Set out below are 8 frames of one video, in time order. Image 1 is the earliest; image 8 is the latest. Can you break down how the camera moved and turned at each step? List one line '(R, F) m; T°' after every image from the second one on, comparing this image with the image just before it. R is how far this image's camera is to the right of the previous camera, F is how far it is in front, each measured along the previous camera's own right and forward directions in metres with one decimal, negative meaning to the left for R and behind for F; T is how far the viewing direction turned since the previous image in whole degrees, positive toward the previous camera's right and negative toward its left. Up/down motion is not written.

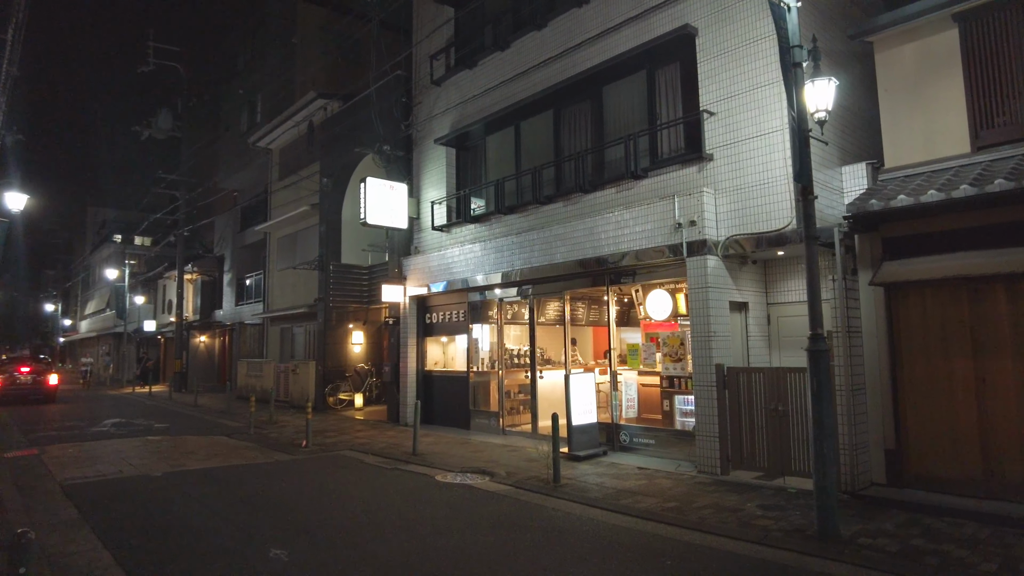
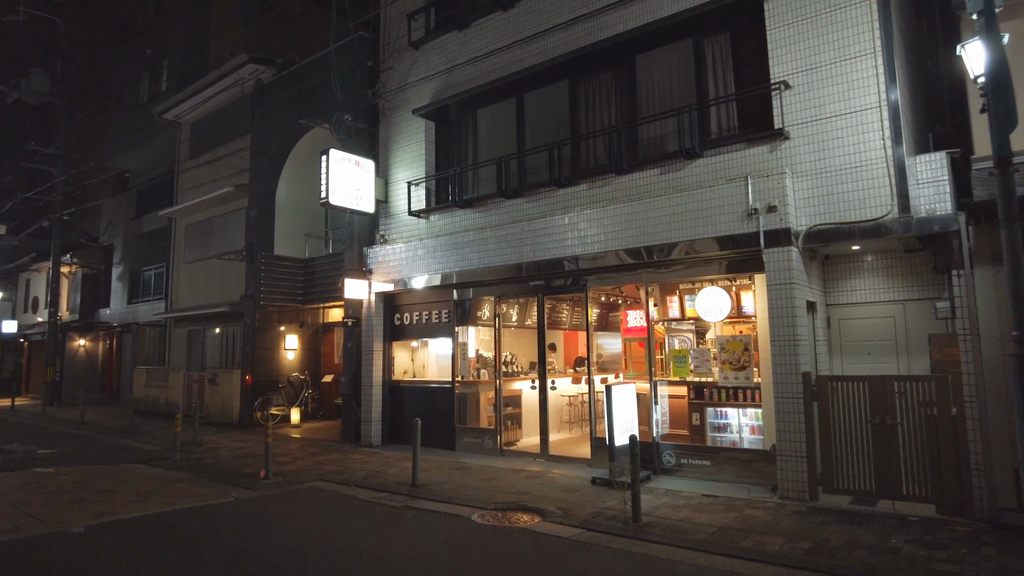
(-2.0, +2.0) m; +10°
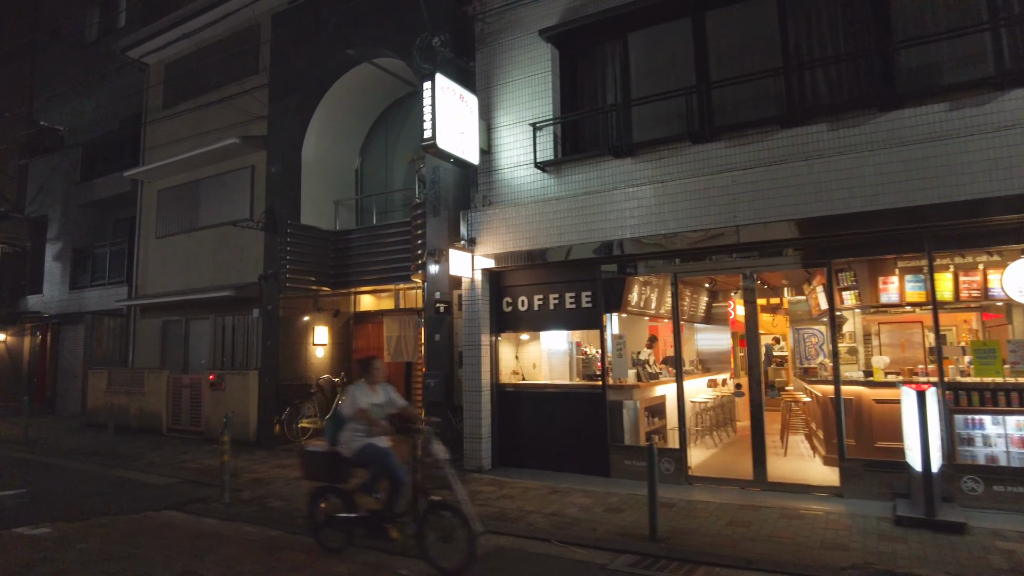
(-3.7, +3.1) m; +8°
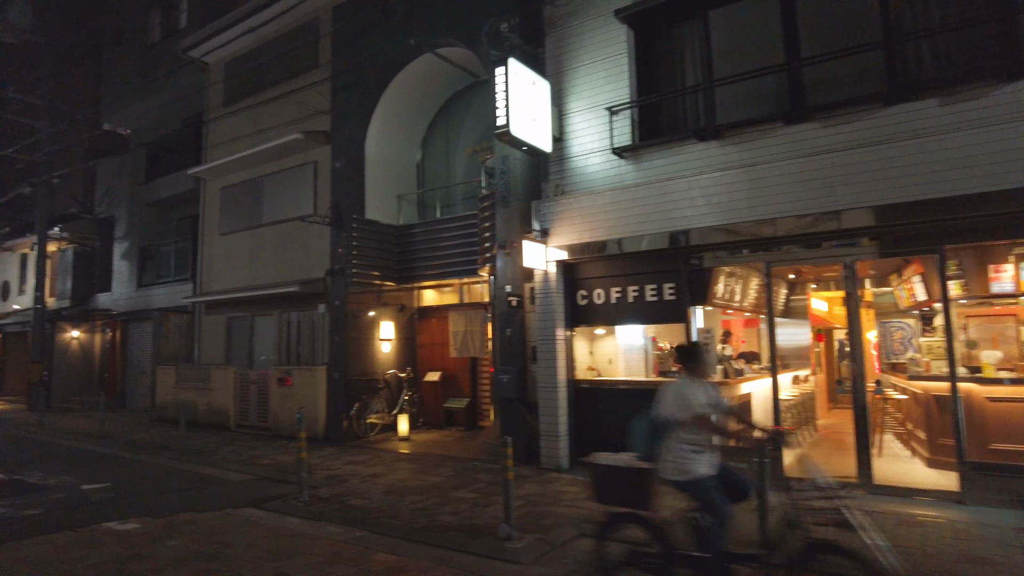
(-0.5, +0.3) m; -4°
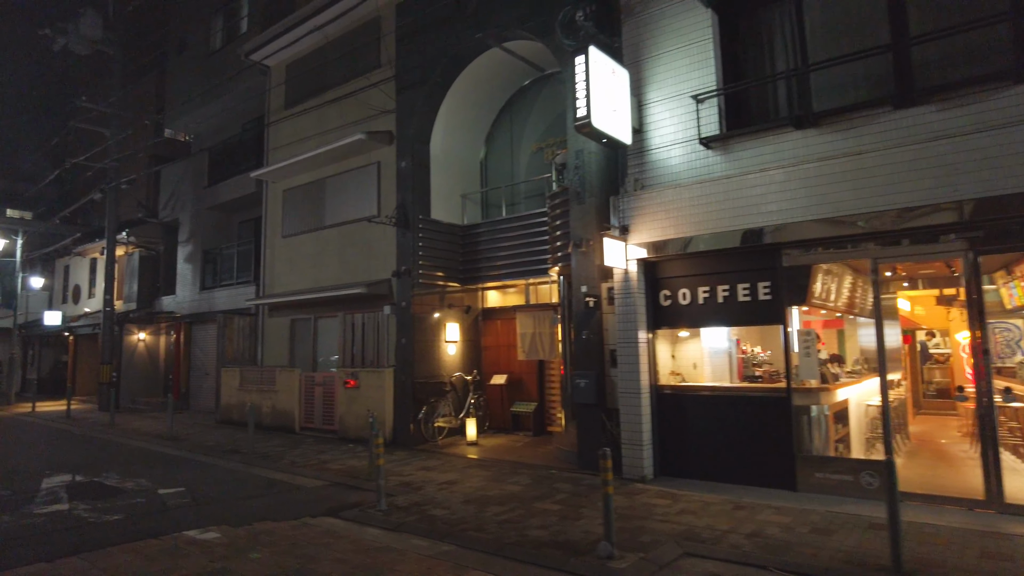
(-0.5, +0.4) m; -4°
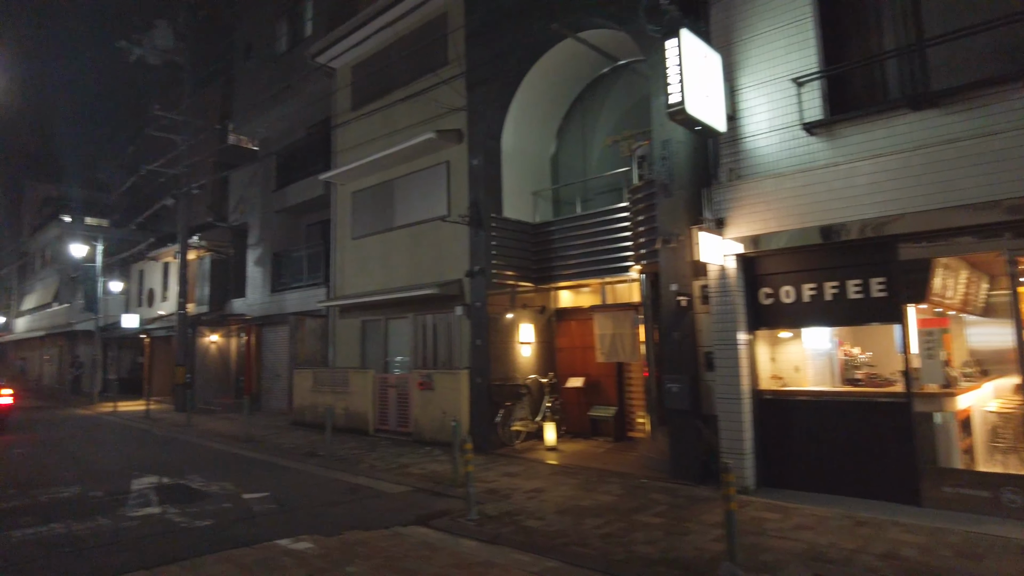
(-0.5, +0.4) m; -4°
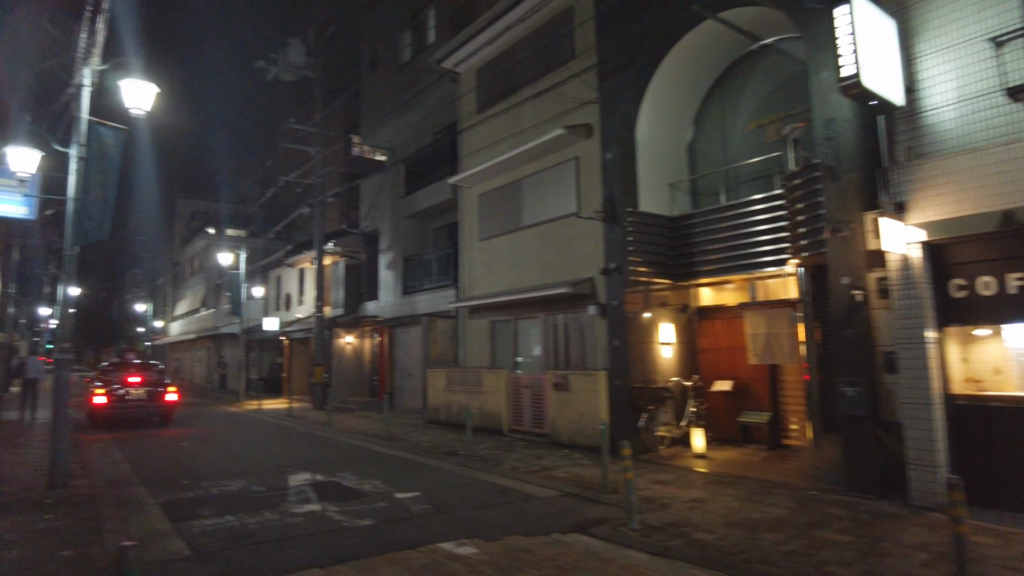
(-0.6, +0.3) m; -9°
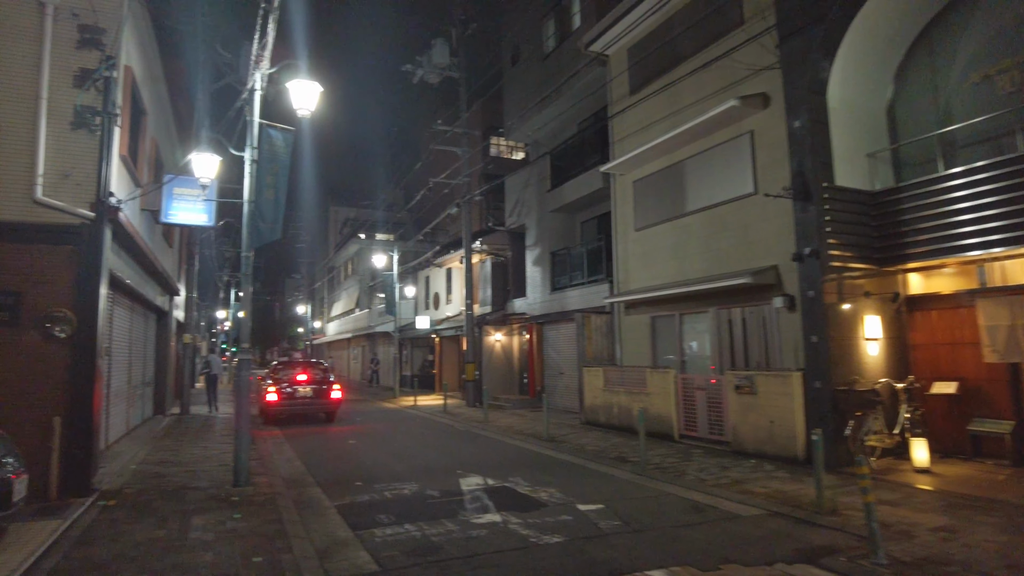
(-0.7, +0.8) m; -11°
